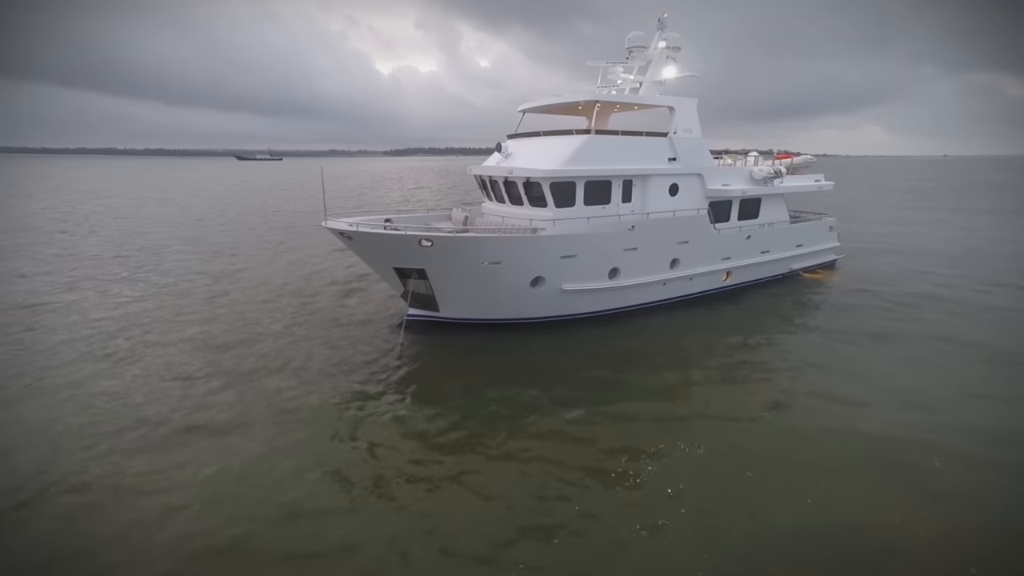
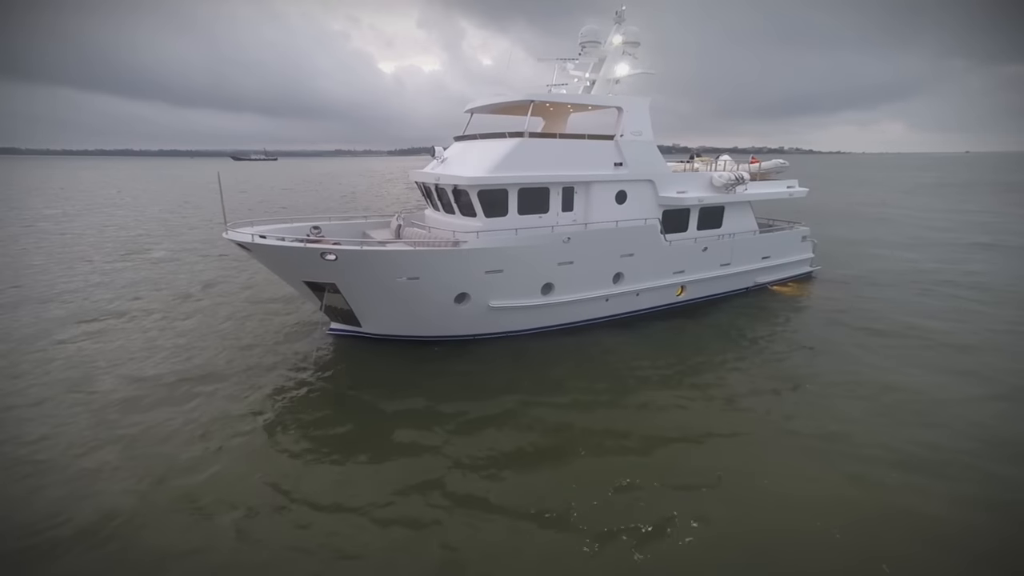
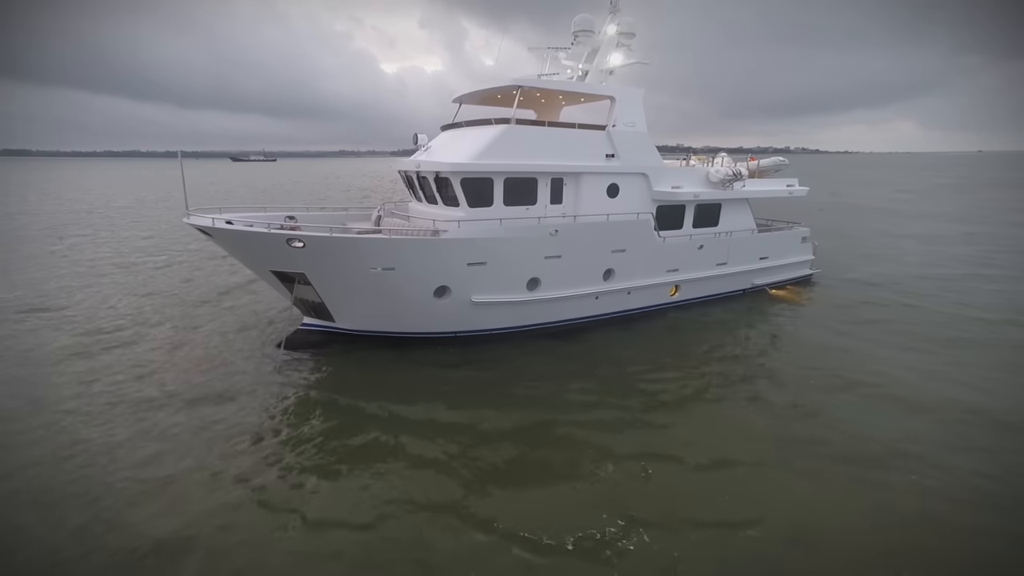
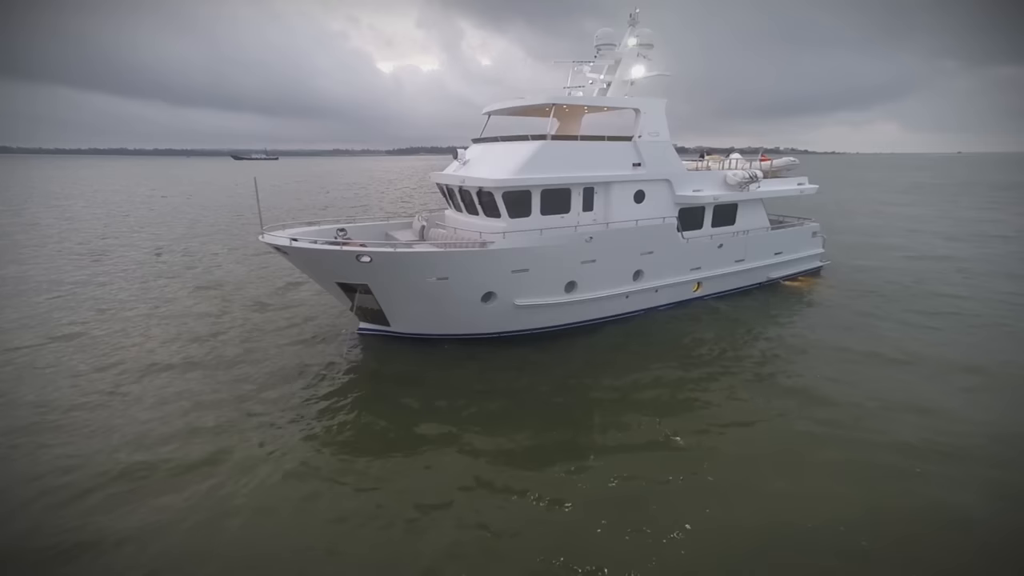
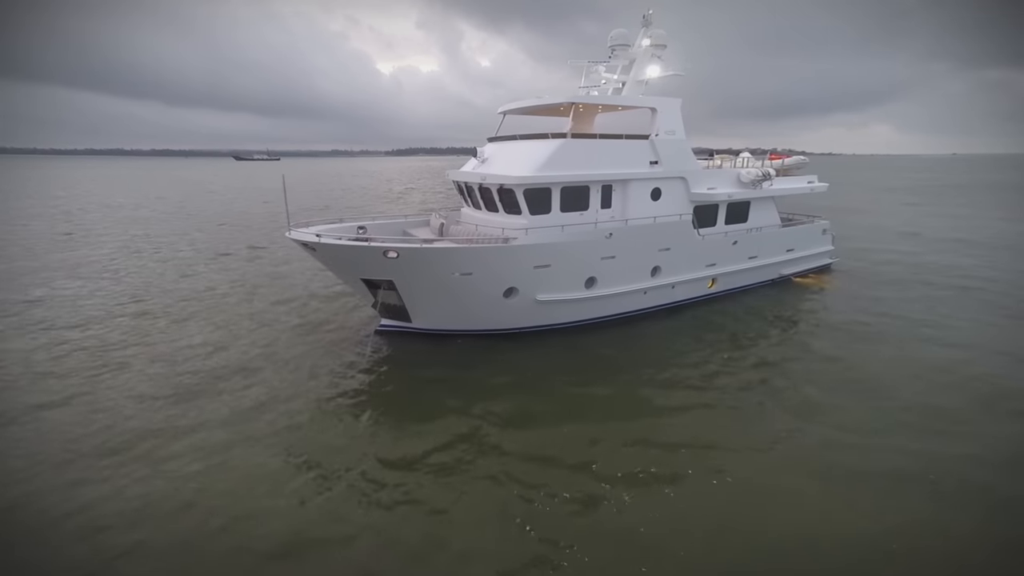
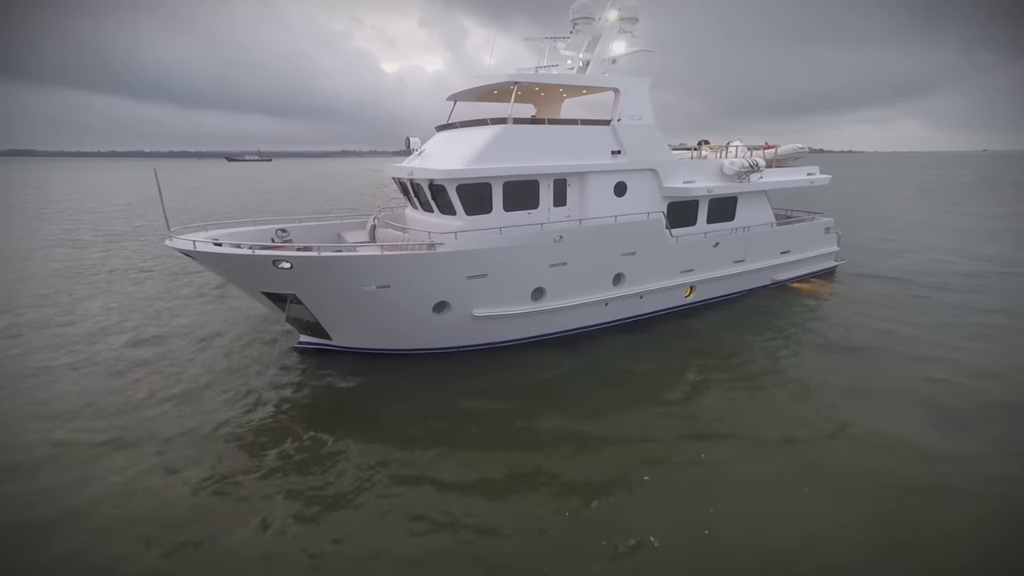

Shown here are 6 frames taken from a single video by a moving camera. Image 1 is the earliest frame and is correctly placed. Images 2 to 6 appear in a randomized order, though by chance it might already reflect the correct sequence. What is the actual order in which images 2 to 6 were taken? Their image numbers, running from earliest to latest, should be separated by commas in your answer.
5, 4, 2, 3, 6
